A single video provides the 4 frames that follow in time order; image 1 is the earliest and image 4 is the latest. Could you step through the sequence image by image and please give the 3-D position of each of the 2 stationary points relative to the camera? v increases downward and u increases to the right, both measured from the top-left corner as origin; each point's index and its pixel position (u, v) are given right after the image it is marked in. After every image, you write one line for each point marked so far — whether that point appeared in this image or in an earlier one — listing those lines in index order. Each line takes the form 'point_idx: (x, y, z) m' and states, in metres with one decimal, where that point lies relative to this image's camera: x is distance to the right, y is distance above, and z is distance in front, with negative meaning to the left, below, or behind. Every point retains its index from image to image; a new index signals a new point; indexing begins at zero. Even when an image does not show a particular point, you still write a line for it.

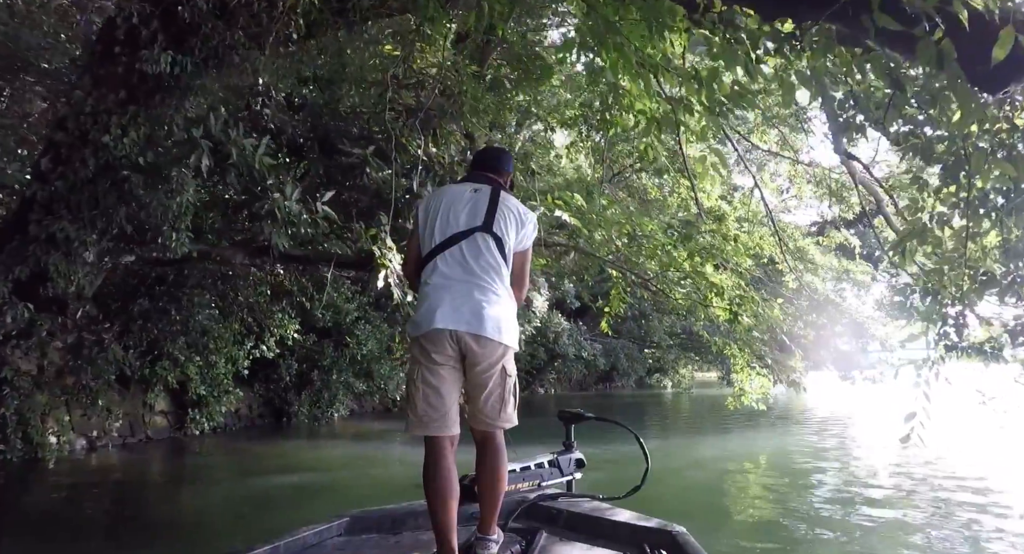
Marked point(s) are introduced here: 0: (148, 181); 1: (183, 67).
0: (-2.0, +0.5, +3.8) m
1: (-1.7, +1.1, +3.5) m
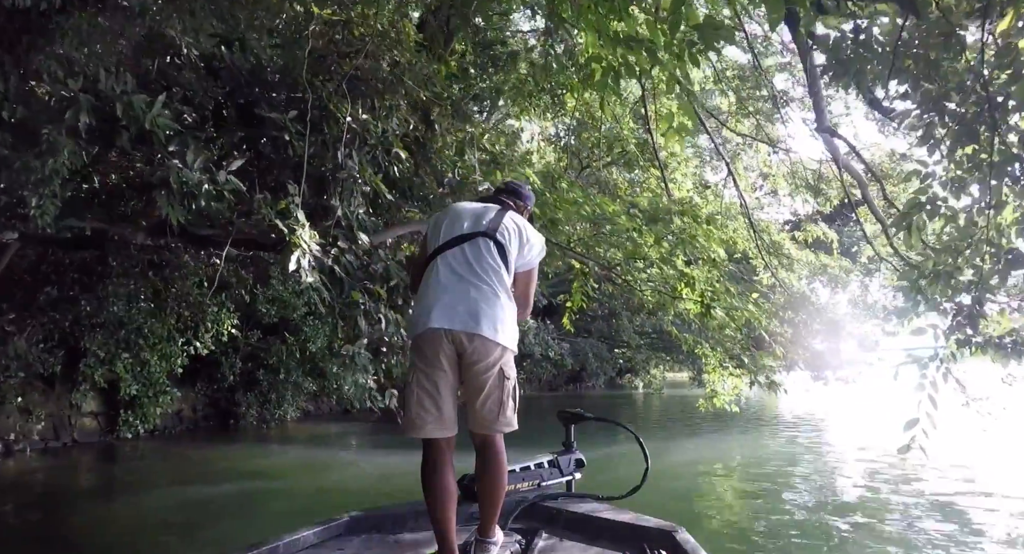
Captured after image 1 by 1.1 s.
0: (-2.3, +0.6, +3.2) m
1: (-2.0, +1.2, +3.0) m
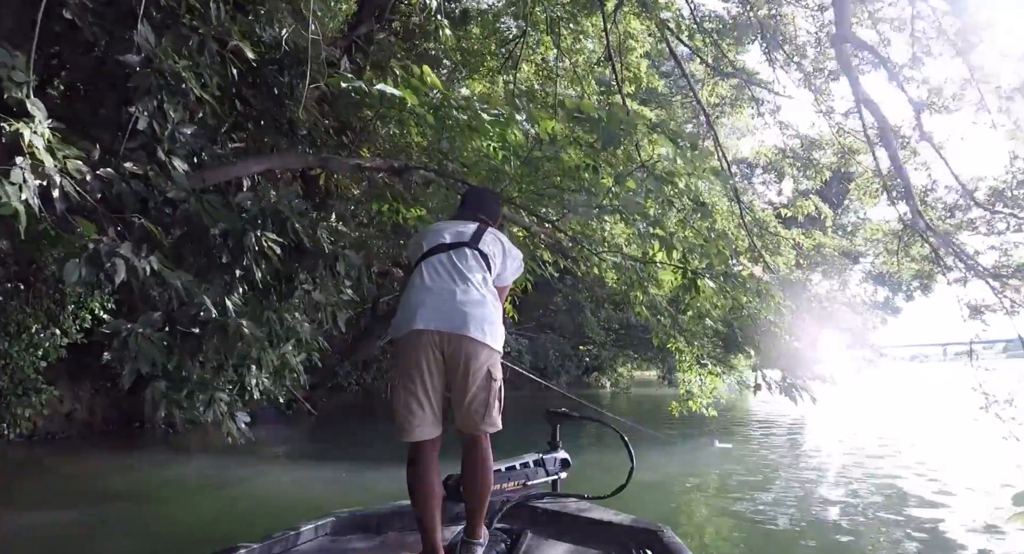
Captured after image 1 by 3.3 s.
0: (-2.7, +0.8, +2.0) m
1: (-2.3, +1.4, +1.8) m
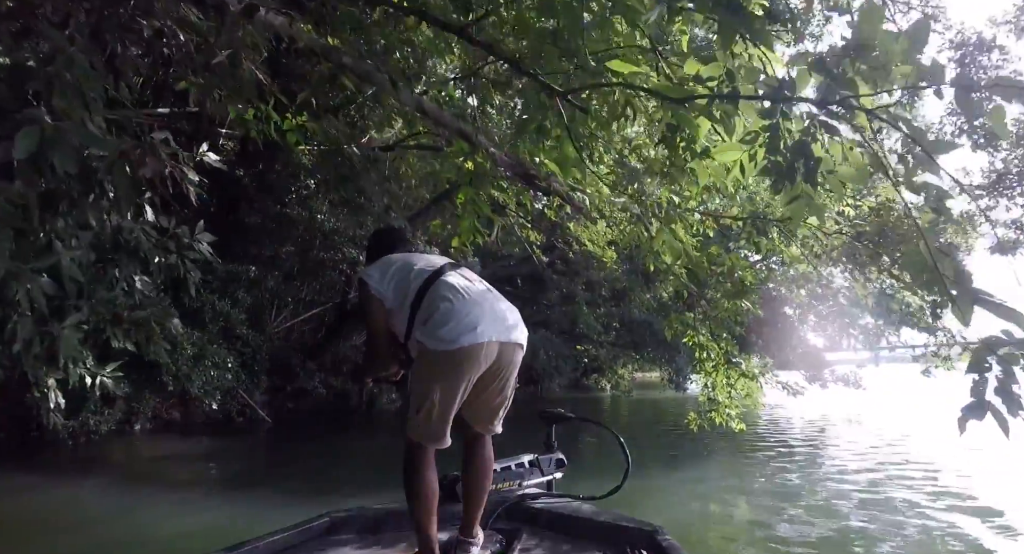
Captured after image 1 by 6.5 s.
0: (-2.9, +1.0, +0.7) m
1: (-2.5, +1.6, +0.4) m
